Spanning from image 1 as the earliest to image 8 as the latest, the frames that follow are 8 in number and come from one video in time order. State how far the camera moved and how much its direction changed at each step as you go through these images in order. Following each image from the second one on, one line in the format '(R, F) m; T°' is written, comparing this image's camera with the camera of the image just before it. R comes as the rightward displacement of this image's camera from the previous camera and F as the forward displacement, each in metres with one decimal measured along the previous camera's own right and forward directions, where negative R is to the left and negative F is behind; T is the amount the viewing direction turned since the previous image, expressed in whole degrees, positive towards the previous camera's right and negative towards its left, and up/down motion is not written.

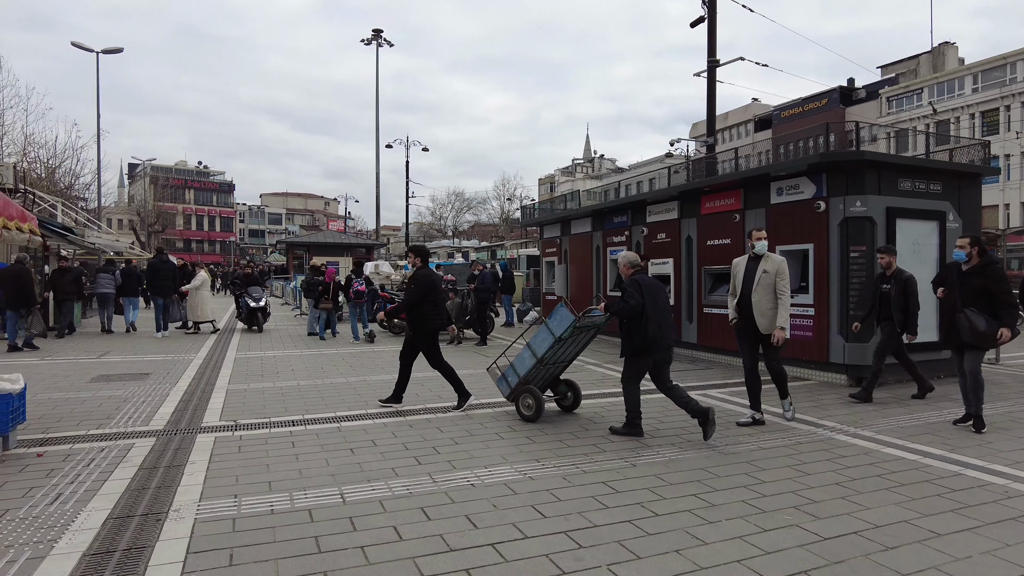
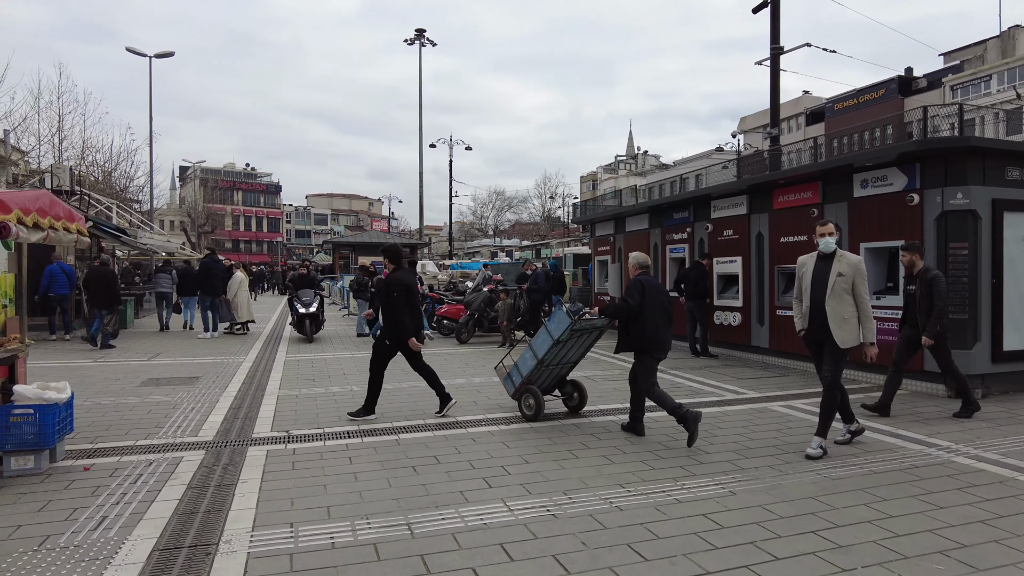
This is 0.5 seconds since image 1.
(-0.3, +0.5) m; -4°
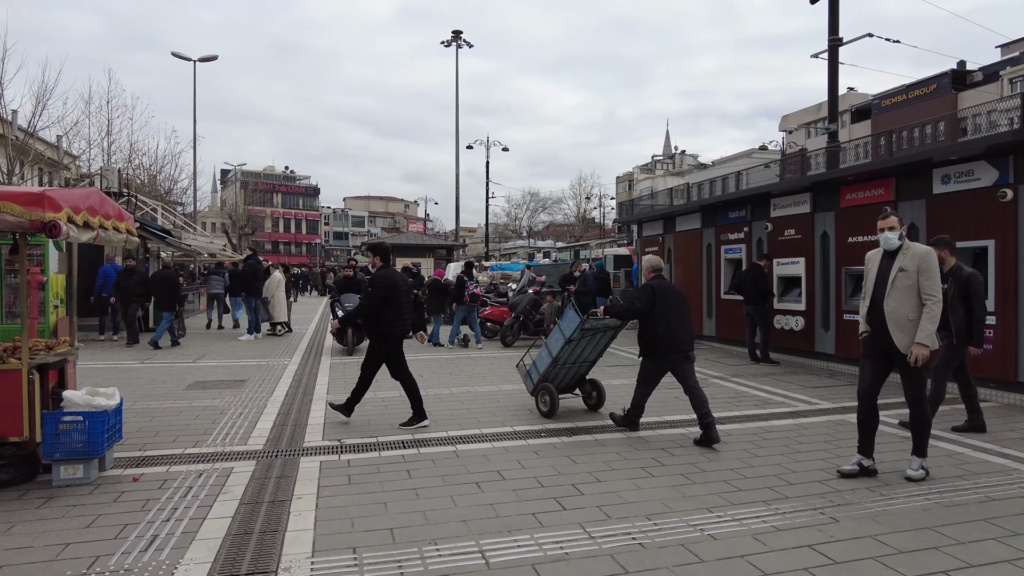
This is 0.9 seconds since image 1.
(-0.3, +0.4) m; -3°
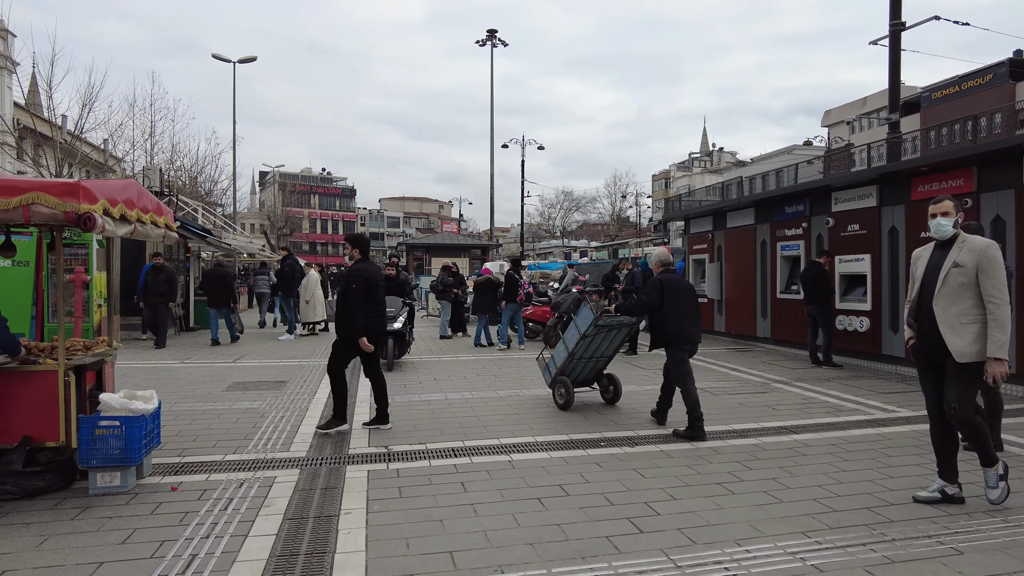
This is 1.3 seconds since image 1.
(-0.2, +0.4) m; -3°
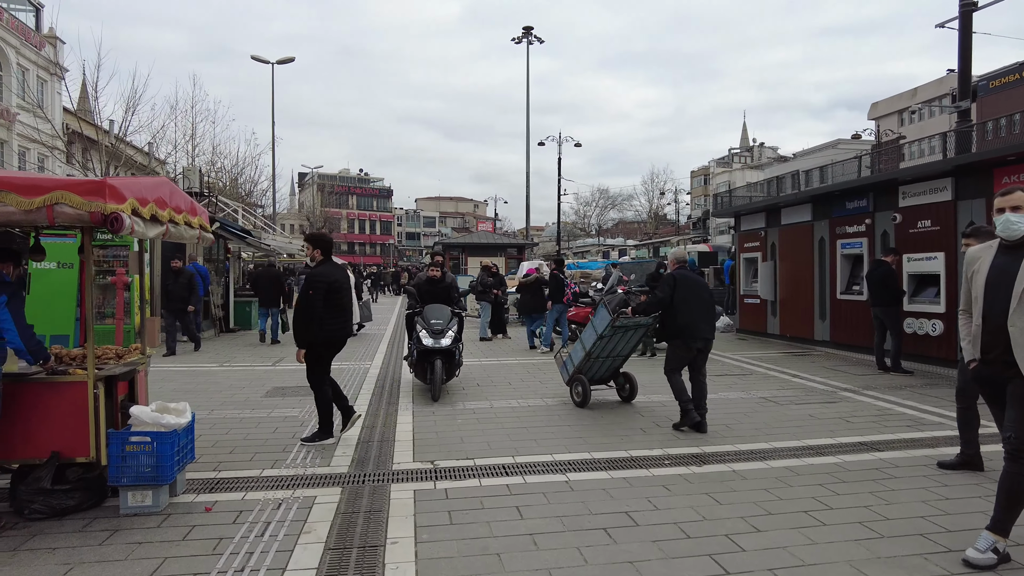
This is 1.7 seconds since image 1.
(-0.2, +0.4) m; -3°
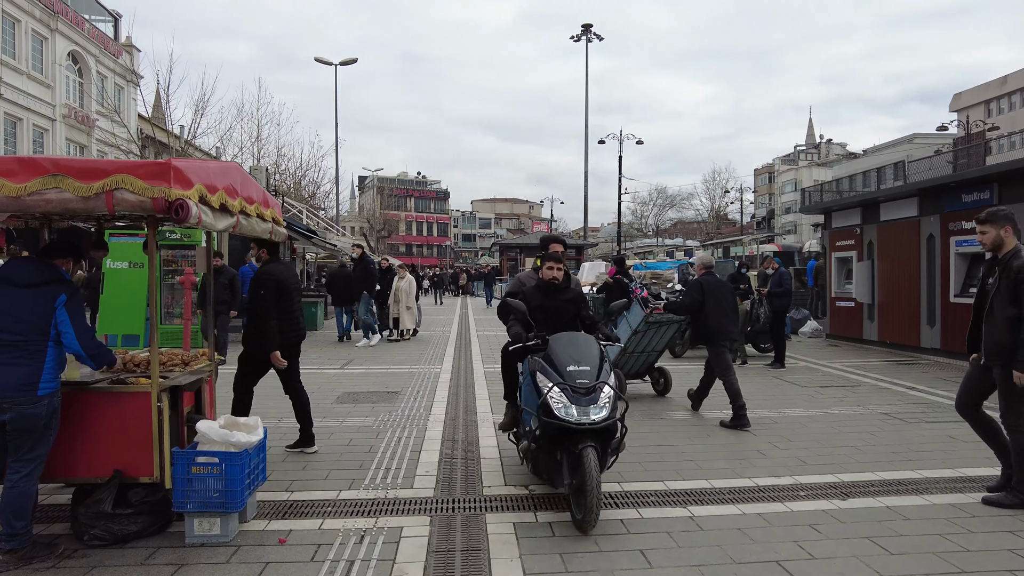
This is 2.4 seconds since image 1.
(-0.4, +0.6) m; -5°
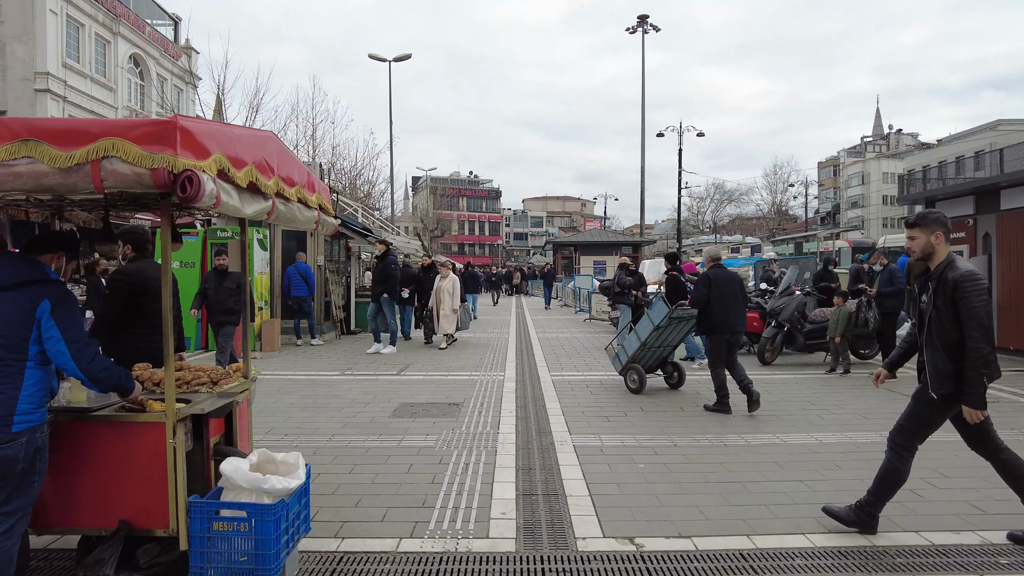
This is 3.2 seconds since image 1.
(-0.3, +0.9) m; -5°
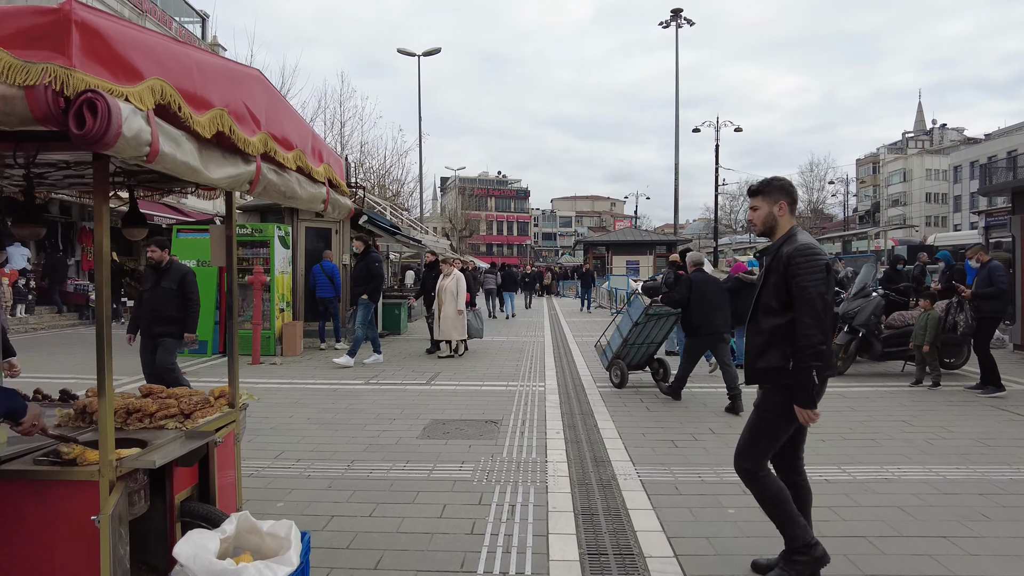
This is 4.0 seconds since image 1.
(-0.2, +0.9) m; -2°
